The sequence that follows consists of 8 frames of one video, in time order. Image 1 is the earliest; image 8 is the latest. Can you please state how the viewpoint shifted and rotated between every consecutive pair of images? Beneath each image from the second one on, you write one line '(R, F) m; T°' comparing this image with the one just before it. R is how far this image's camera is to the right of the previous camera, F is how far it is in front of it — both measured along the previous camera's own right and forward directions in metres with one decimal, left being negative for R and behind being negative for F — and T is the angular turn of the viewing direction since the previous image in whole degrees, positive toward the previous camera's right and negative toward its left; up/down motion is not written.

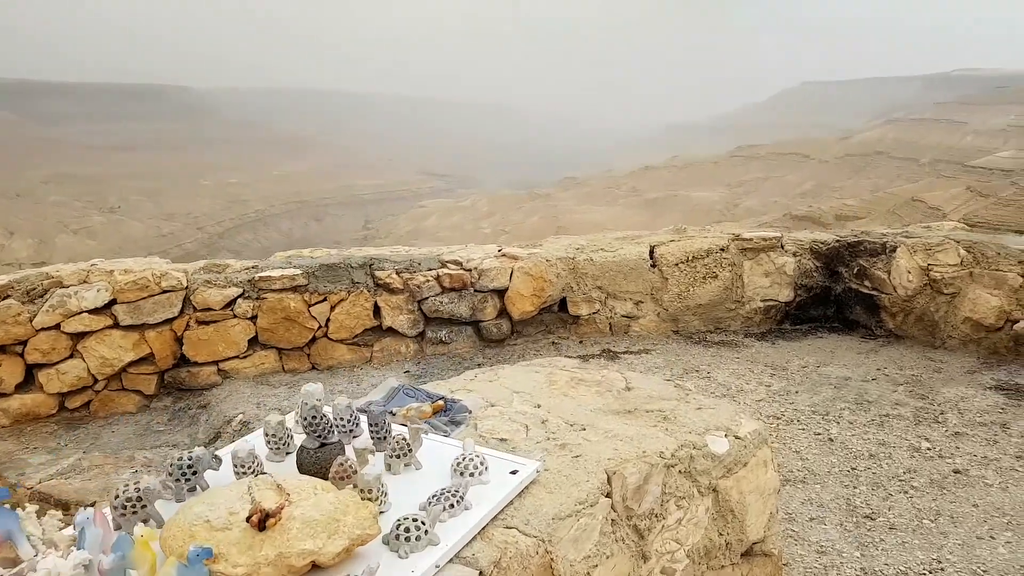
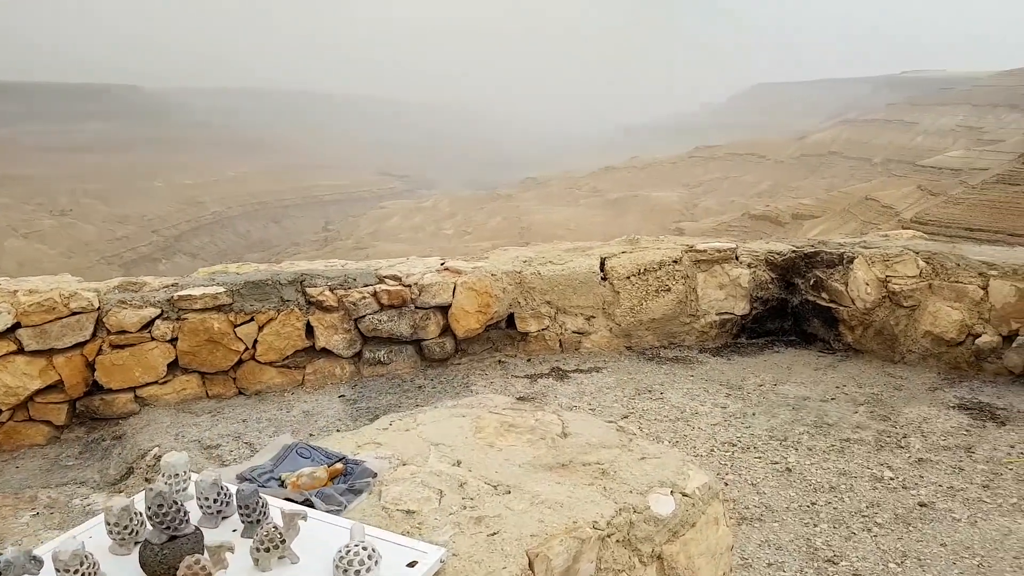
(+0.1, +0.3) m; +2°
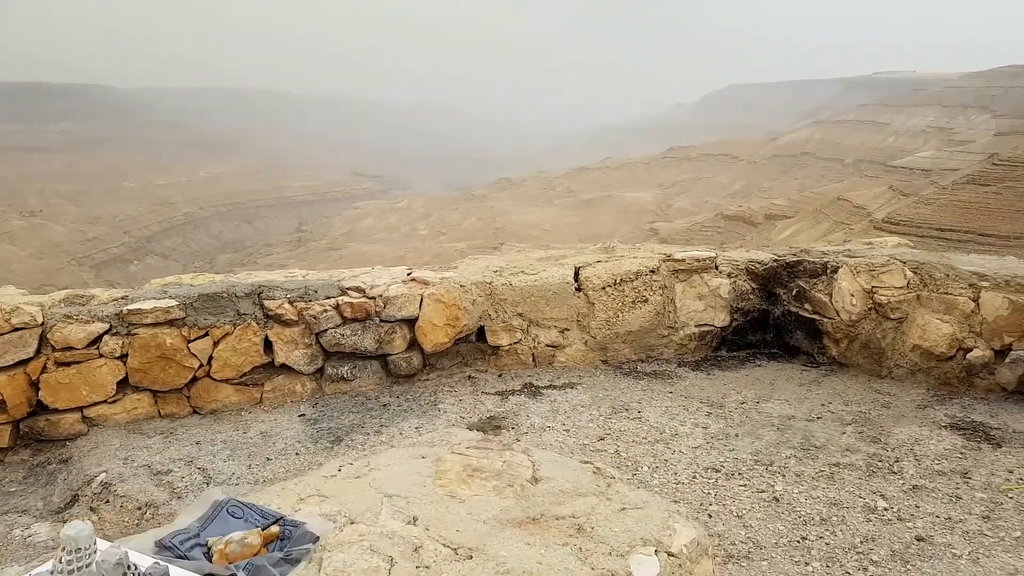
(0.0, +0.2) m; +1°
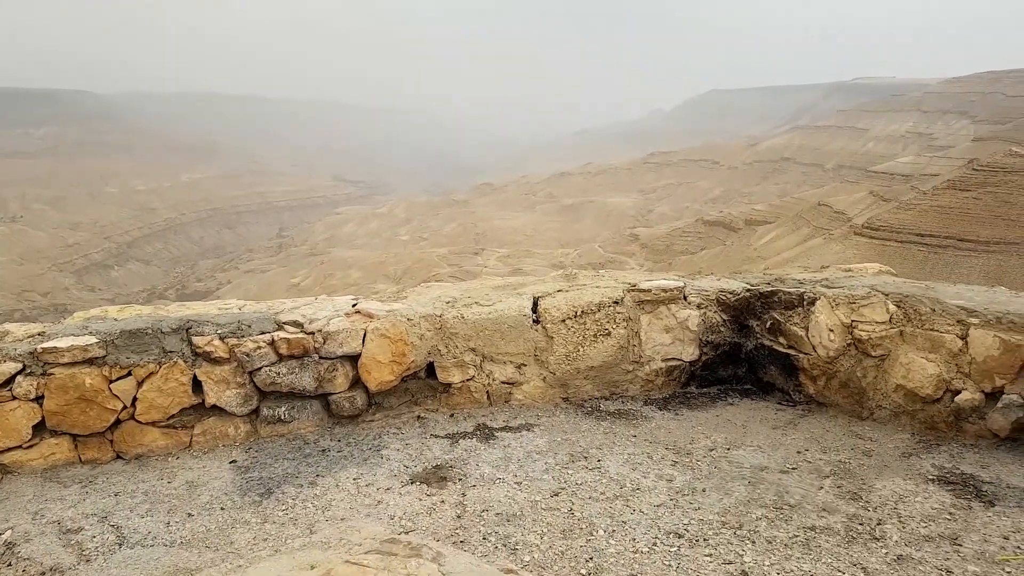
(+0.1, +0.4) m; +1°
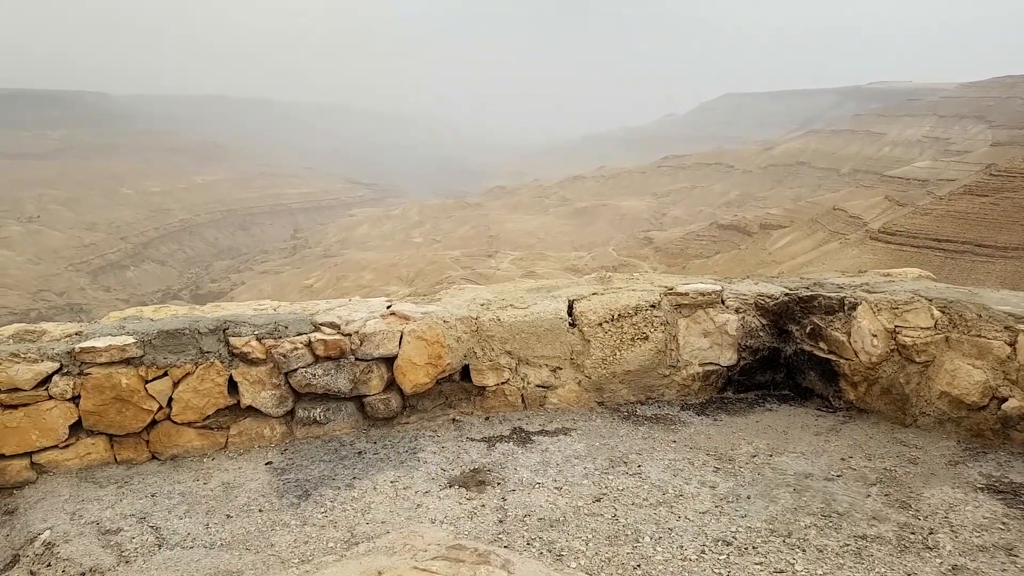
(-0.1, 0.0) m; -1°
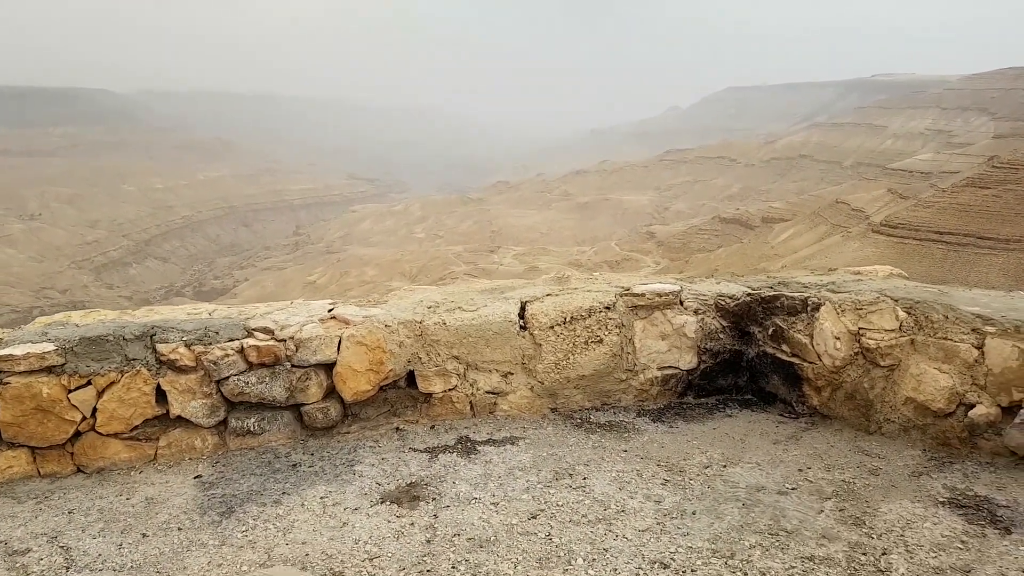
(+0.3, +0.2) m; 0°
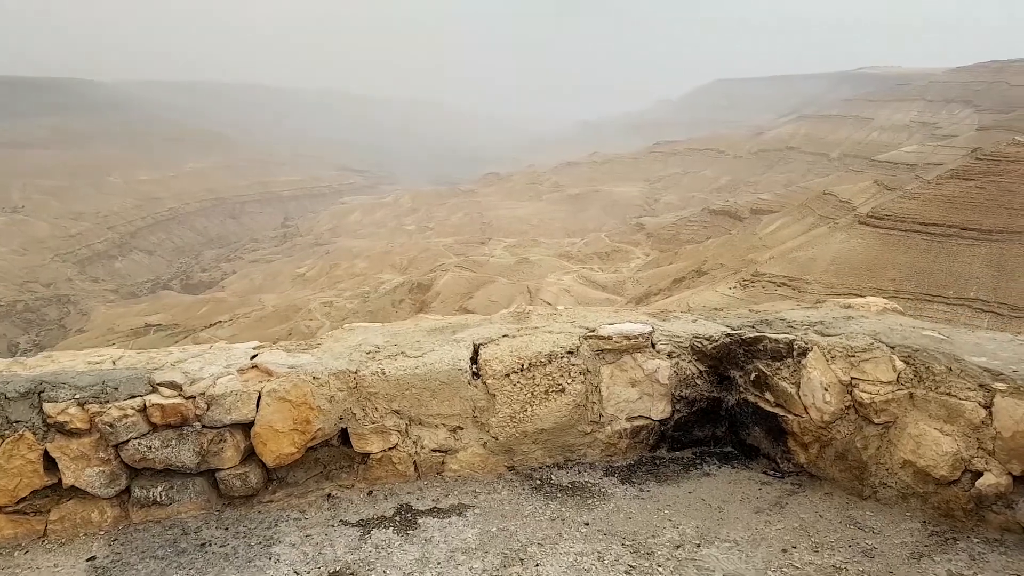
(+0.2, +0.5) m; +1°
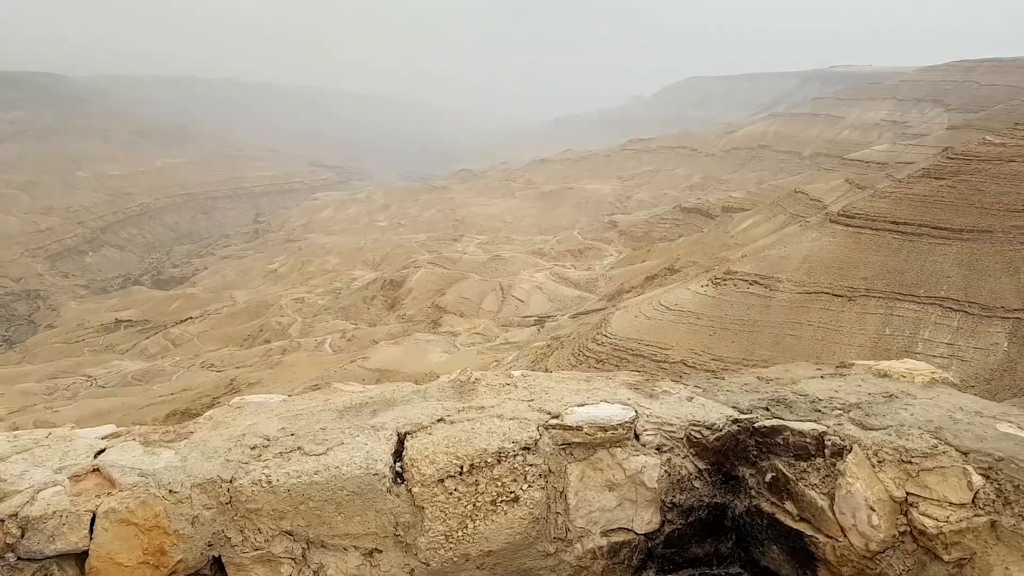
(+0.1, +1.0) m; +1°
